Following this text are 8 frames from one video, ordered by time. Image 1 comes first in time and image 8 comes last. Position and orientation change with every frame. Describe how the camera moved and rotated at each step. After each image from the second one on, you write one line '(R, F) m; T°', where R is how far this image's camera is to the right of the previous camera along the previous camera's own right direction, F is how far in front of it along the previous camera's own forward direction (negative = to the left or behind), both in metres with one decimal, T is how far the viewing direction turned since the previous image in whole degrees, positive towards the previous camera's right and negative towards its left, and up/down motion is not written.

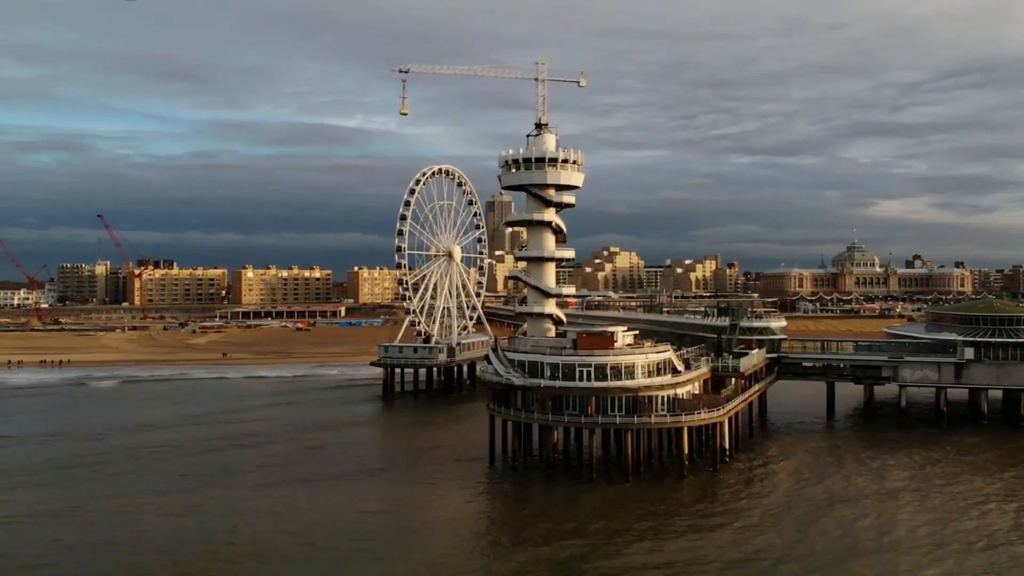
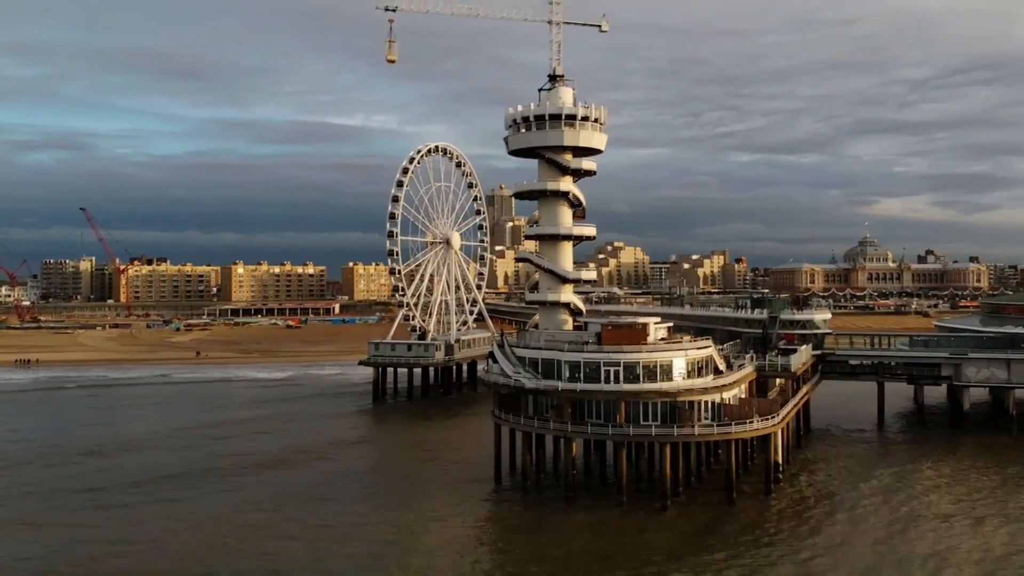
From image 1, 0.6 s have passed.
(-0.4, +6.6) m; 0°
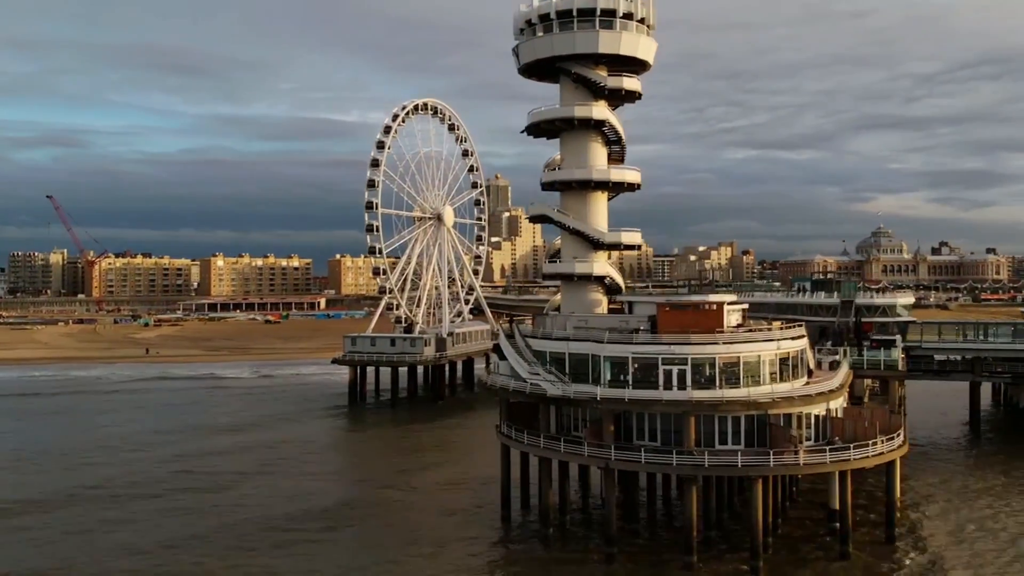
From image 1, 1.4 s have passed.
(-0.5, +9.3) m; 0°
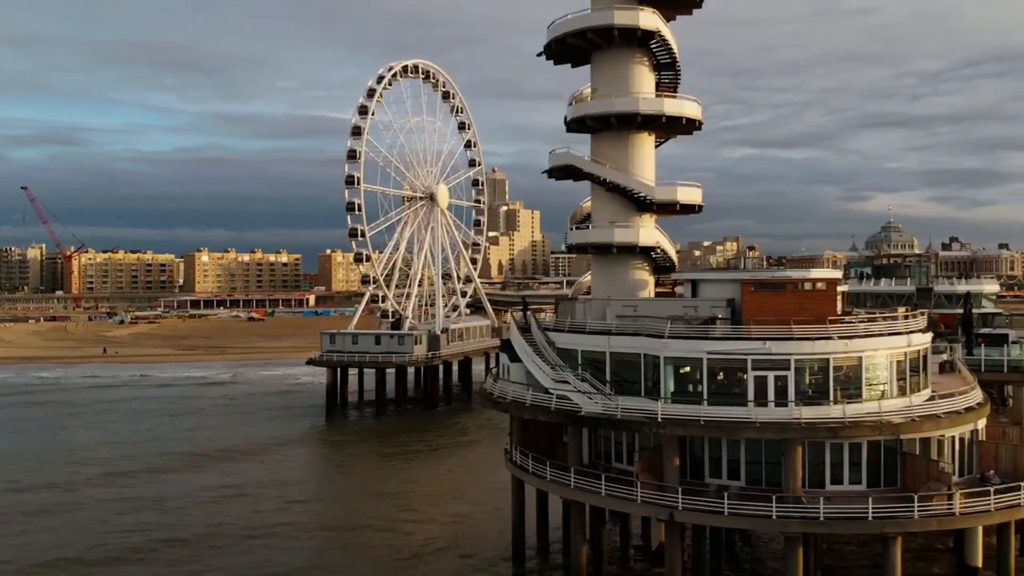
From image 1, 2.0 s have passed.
(-0.4, +6.4) m; 0°
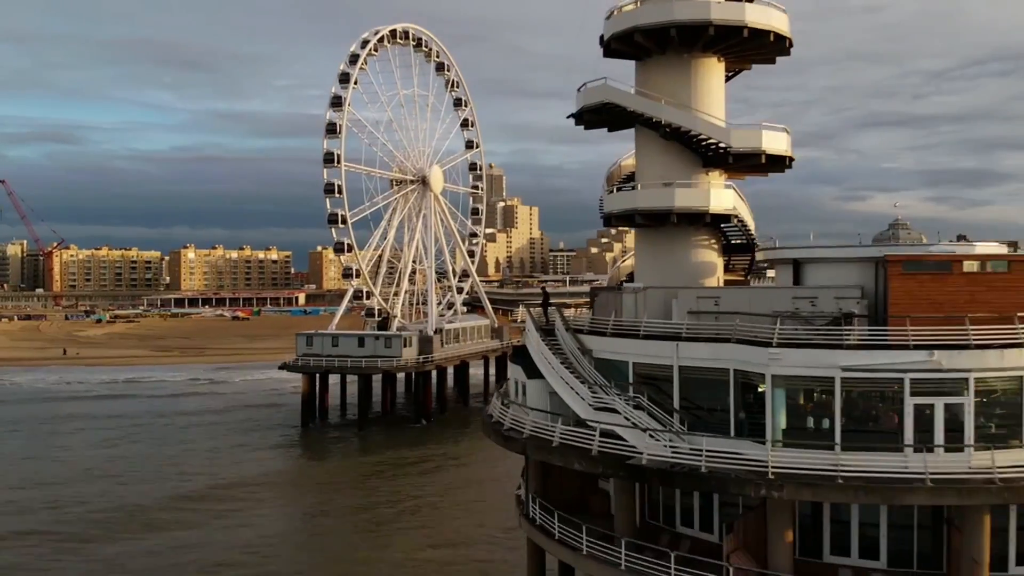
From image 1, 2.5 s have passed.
(-0.3, +5.0) m; 0°
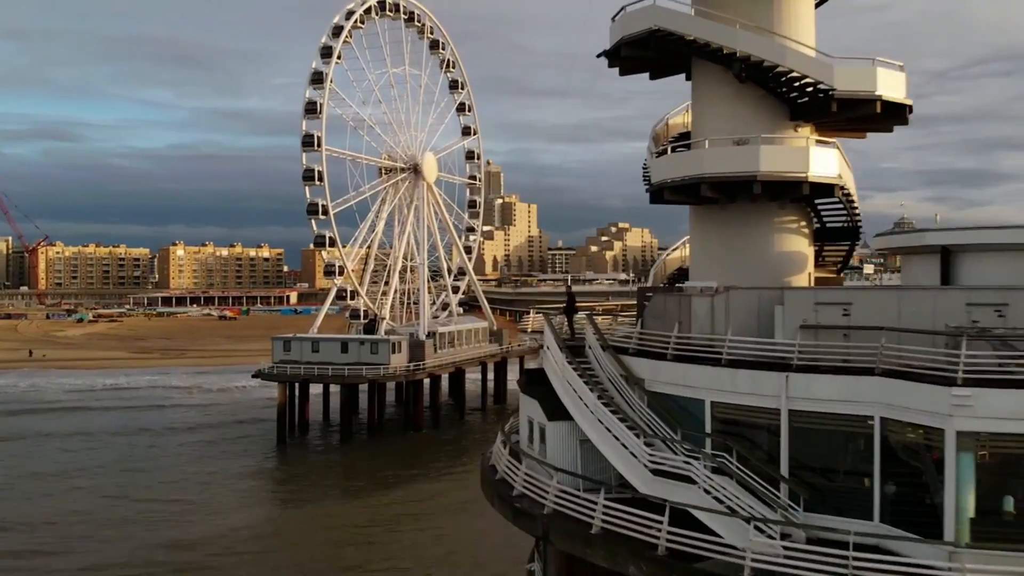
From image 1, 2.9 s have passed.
(-0.2, +3.6) m; 0°
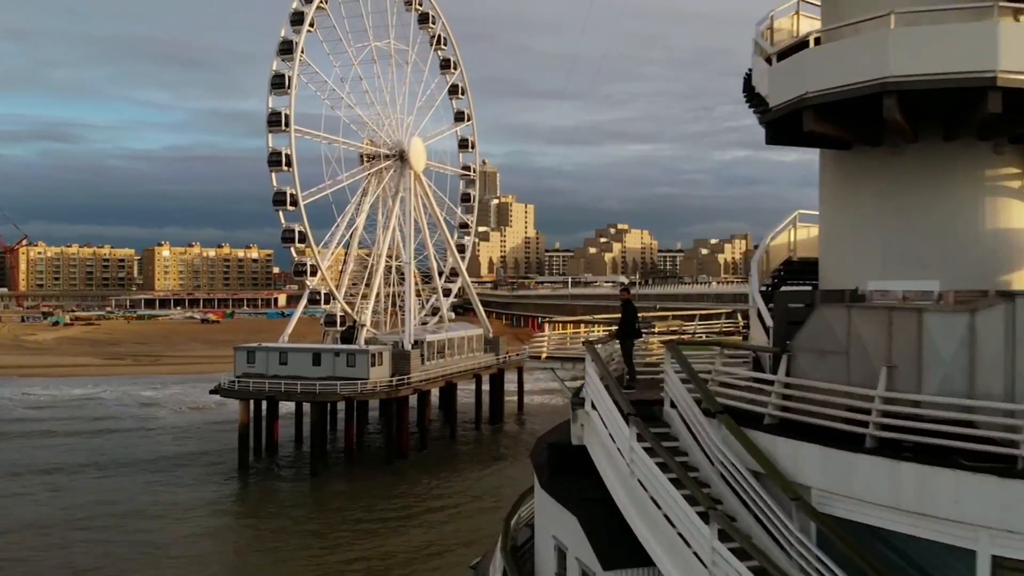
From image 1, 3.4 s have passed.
(-0.1, +4.0) m; 0°
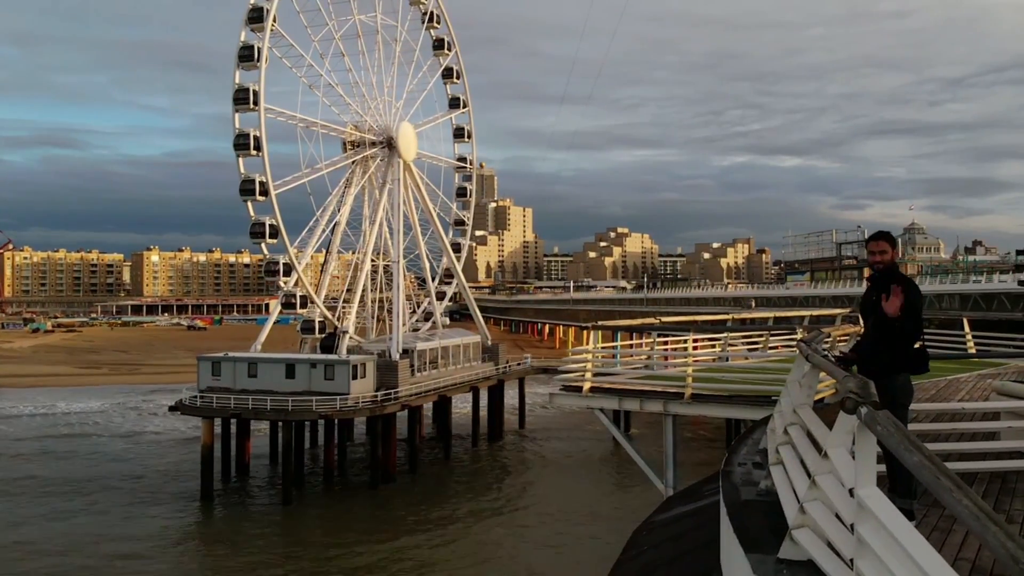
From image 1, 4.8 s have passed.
(-0.1, +3.2) m; 0°
